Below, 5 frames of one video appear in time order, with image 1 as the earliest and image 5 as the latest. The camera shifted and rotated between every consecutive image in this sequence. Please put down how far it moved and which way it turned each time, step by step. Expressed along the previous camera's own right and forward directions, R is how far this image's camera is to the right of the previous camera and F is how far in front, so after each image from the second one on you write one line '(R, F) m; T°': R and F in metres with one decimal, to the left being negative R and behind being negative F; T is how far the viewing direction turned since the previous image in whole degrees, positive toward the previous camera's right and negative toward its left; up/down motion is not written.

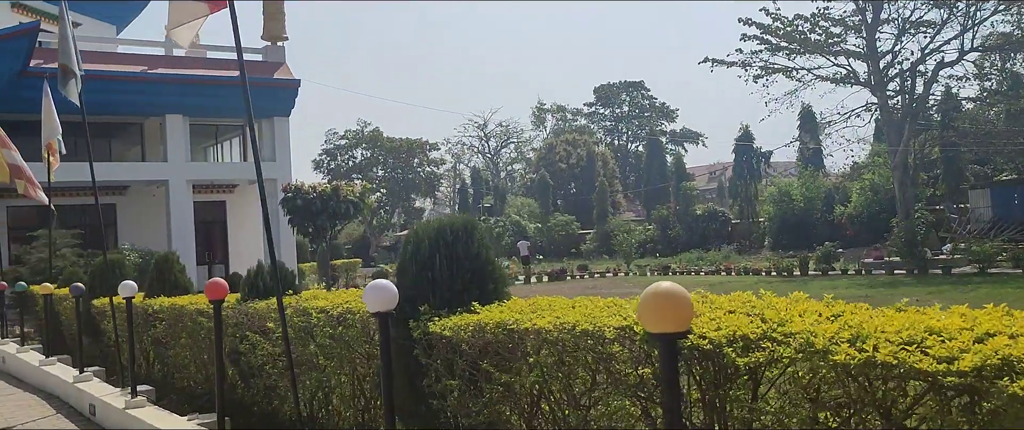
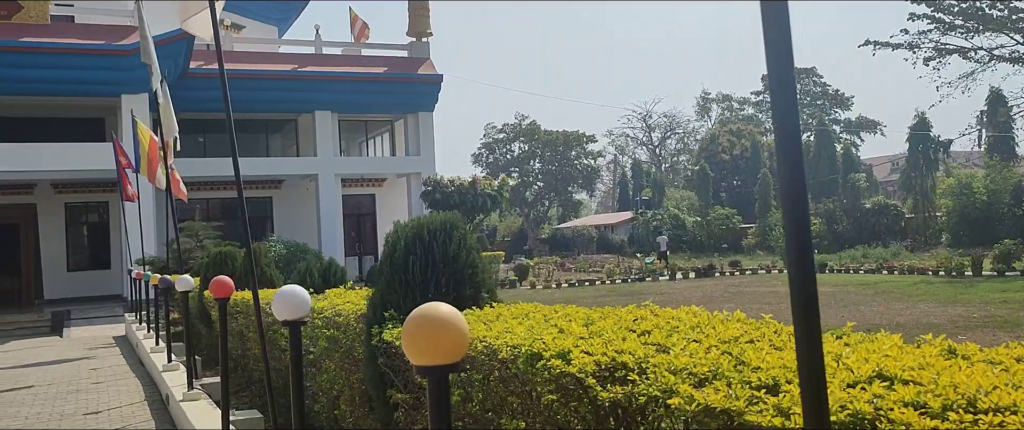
(+0.6, +0.3) m; -11°
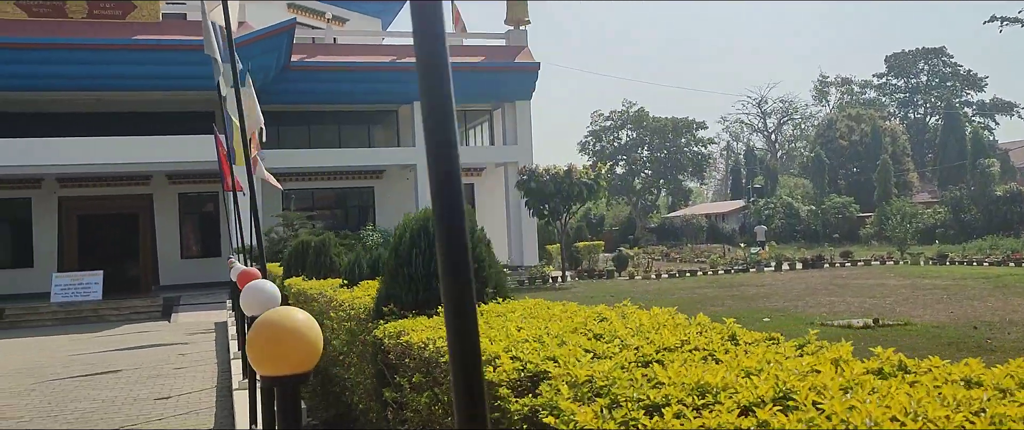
(+0.3, +0.2) m; -7°
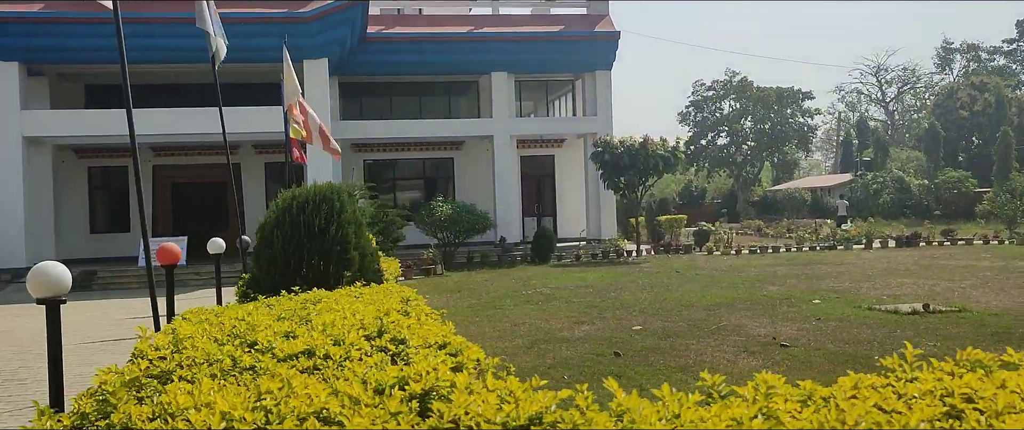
(+0.7, +0.2) m; -7°
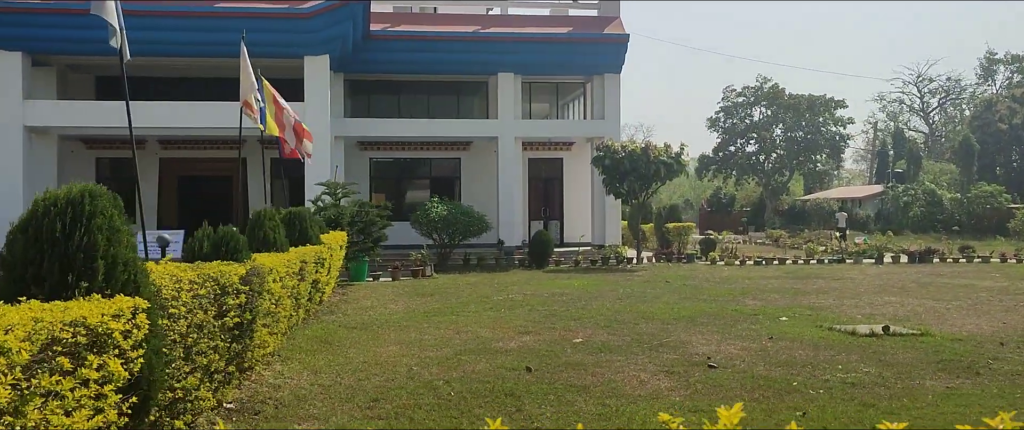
(+0.8, +0.2) m; -3°
